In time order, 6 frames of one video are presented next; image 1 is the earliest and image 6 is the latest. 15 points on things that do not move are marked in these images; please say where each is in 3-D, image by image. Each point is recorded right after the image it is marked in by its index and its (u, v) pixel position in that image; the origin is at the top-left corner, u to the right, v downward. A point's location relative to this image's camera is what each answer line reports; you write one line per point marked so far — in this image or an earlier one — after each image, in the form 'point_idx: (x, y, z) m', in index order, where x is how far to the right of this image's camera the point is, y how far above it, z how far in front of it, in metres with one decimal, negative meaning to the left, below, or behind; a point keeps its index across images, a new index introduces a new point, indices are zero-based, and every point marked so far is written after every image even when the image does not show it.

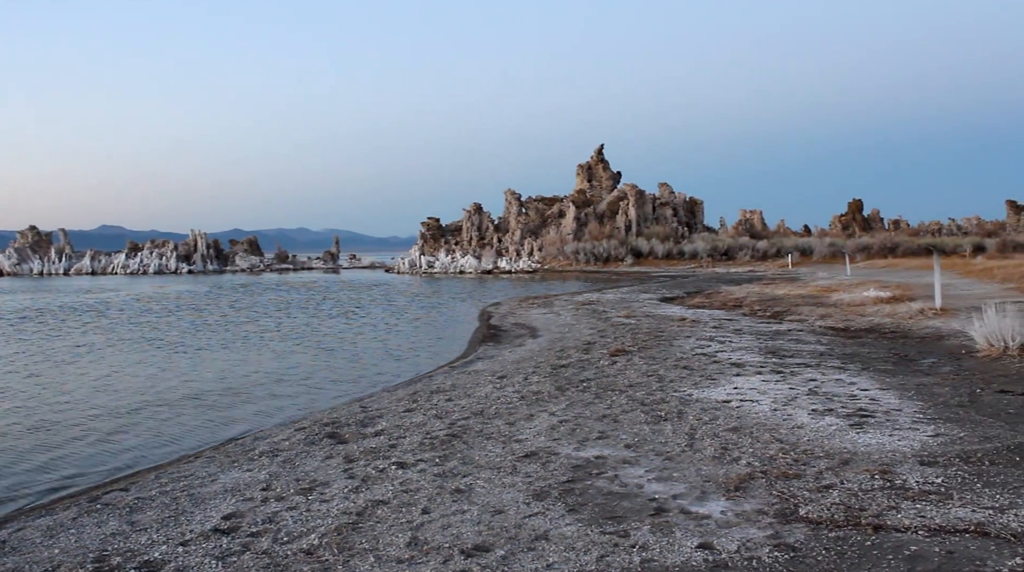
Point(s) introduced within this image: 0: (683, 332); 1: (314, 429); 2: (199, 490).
0: (+3.6, -1.0, +17.9) m
1: (-2.9, -2.0, +12.3) m
2: (-3.7, -2.4, +10.4) m
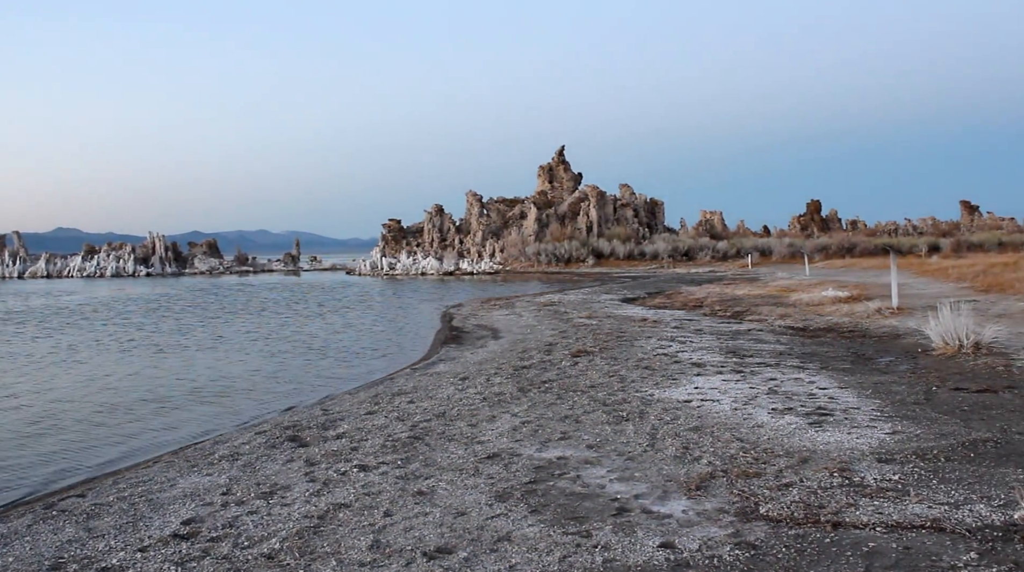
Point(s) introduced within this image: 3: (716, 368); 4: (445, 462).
0: (+3.0, -1.0, +18.0) m
1: (-3.4, -2.1, +12.2) m
2: (-4.2, -2.5, +10.3) m
3: (+3.4, -1.4, +13.8) m
4: (-0.8, -2.2, +10.8) m
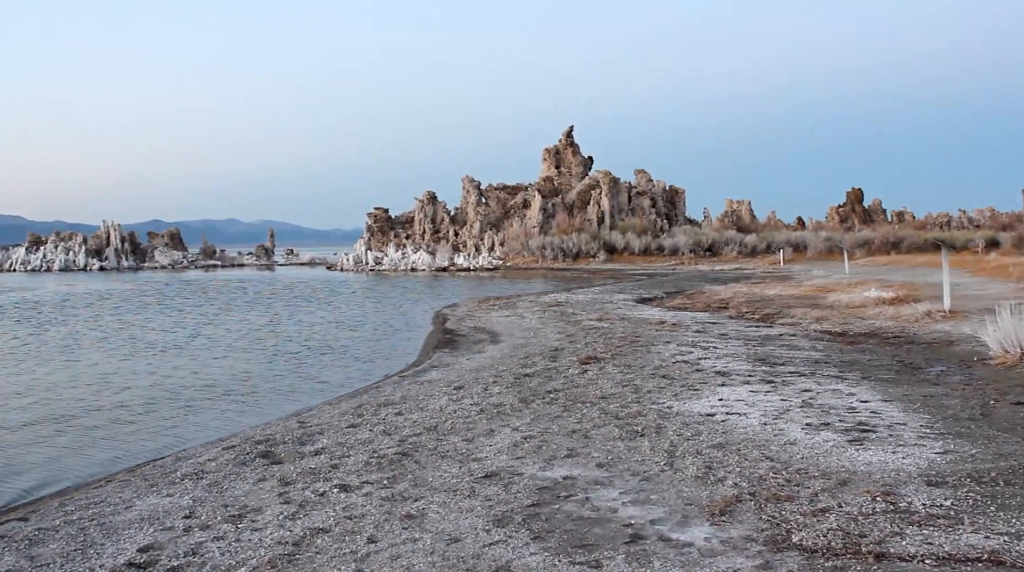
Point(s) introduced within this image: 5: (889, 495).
0: (+3.0, -1.0, +16.8) m
1: (-3.4, -2.0, +11.0) m
2: (-4.2, -2.4, +9.1) m
3: (+3.4, -1.3, +12.6) m
4: (-0.8, -2.2, +9.6) m
5: (+3.7, -2.1, +8.6) m
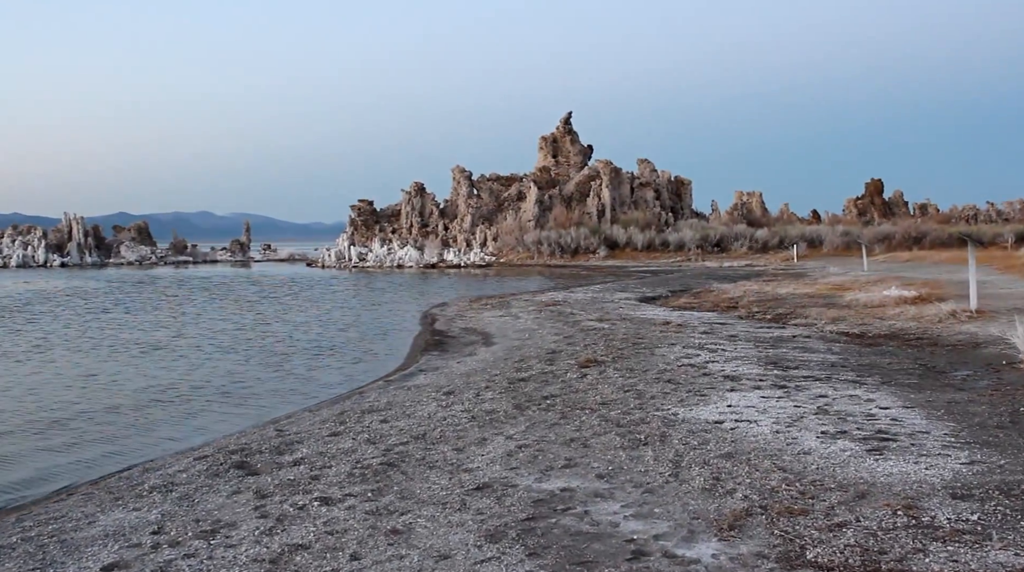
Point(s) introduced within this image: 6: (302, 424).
0: (+2.9, -1.0, +16.1) m
1: (-3.5, -2.0, +10.3) m
2: (-4.3, -2.4, +8.4) m
3: (+3.3, -1.3, +11.9) m
4: (-0.9, -2.1, +9.0) m
5: (+3.7, -2.0, +8.0) m
6: (-2.8, -1.8, +11.6) m
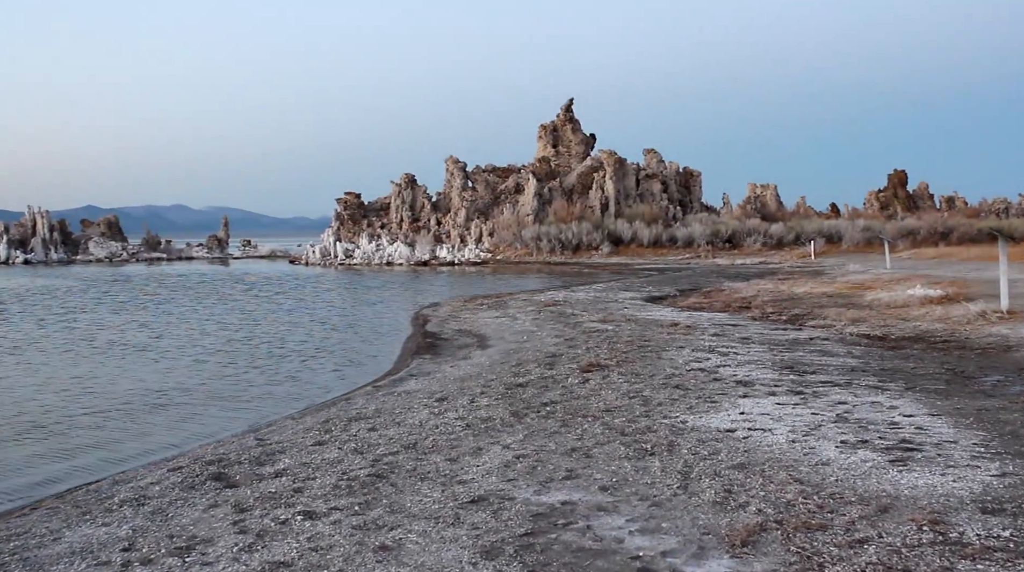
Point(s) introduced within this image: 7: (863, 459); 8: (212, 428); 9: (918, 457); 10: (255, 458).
0: (+2.8, -1.0, +15.5) m
1: (-3.5, -2.0, +9.7) m
2: (-4.3, -2.4, +7.8) m
3: (+3.2, -1.3, +11.3) m
4: (-0.9, -2.1, +8.4) m
5: (+3.6, -2.0, +7.4) m
6: (-2.8, -1.8, +11.0) m
7: (+3.5, -1.7, +8.7) m
8: (-4.1, -2.0, +12.3) m
9: (+4.0, -1.7, +8.6) m
10: (-2.9, -1.9, +9.9) m
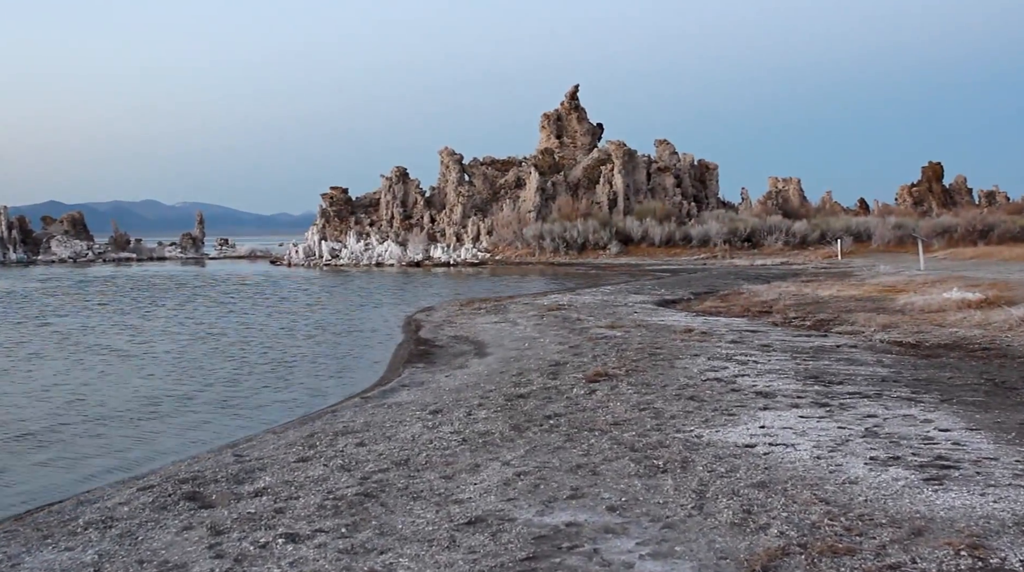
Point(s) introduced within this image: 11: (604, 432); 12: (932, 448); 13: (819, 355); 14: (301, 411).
0: (+2.8, -1.0, +14.9) m
1: (-3.5, -2.0, +9.0) m
2: (-4.3, -2.4, +7.1) m
3: (+3.2, -1.3, +10.7) m
4: (-0.9, -2.2, +7.7) m
5: (+3.7, -2.1, +6.8) m
6: (-2.8, -1.8, +10.3) m
7: (+3.5, -1.7, +8.0) m
8: (-4.1, -2.0, +11.6) m
9: (+4.0, -1.7, +8.0) m
10: (-2.9, -1.9, +9.2) m
11: (+1.0, -1.6, +10.0) m
12: (+4.1, -1.6, +8.7) m
13: (+4.5, -1.0, +13.7) m
14: (-3.0, -1.8, +13.1) m
